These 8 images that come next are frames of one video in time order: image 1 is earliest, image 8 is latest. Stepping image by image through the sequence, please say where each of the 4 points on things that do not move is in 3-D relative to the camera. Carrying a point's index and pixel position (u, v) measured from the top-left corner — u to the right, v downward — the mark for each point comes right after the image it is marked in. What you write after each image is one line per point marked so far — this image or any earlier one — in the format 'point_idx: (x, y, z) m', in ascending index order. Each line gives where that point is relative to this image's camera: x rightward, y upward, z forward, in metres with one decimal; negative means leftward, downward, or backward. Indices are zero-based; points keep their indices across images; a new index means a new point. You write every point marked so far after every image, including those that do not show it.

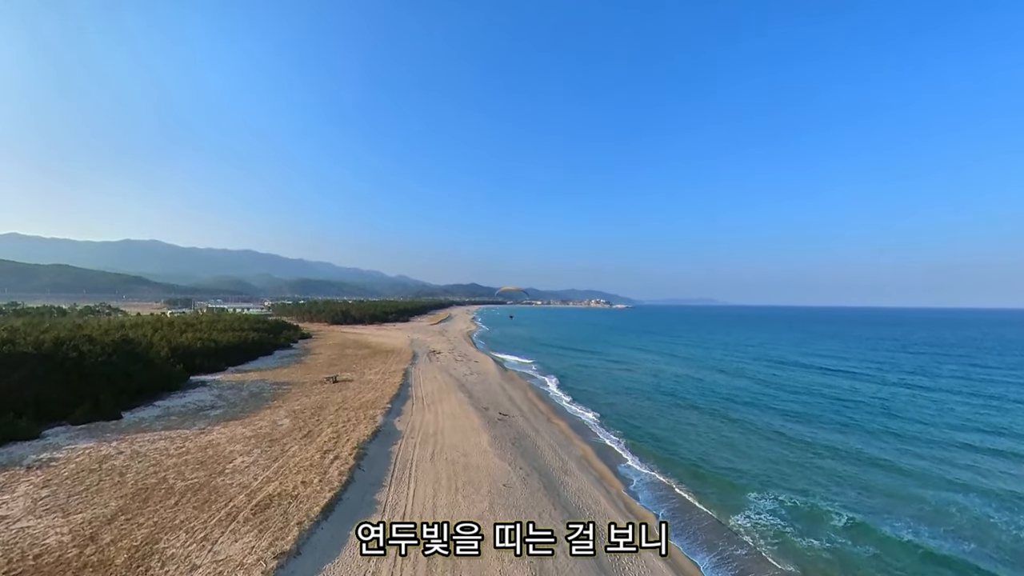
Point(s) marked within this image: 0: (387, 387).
0: (-5.6, -4.4, +17.9) m
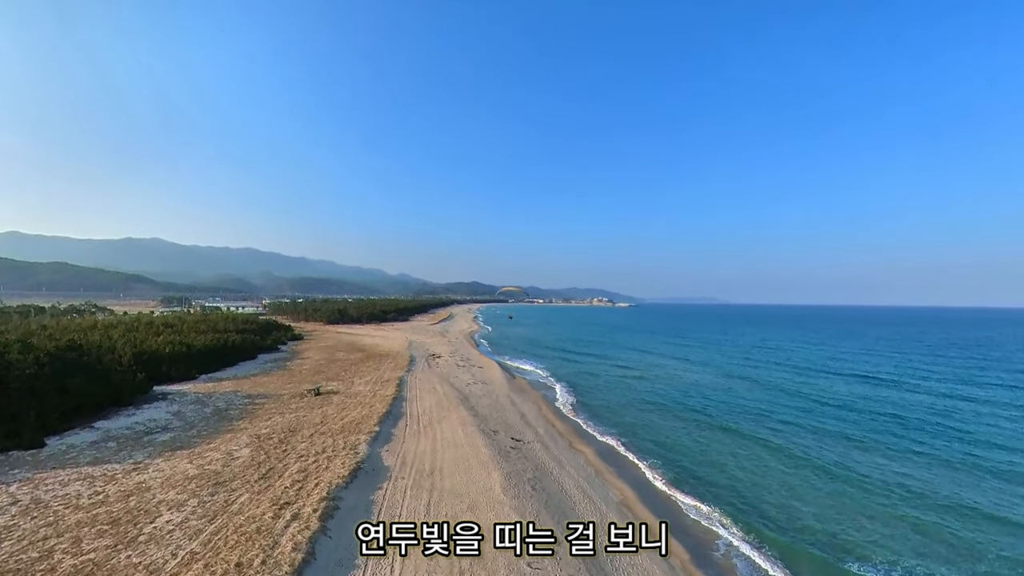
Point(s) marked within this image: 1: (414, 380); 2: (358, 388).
0: (-5.1, -4.3, +15.2) m
1: (-4.6, -4.3, +18.7) m
2: (-6.6, -4.3, +17.2) m
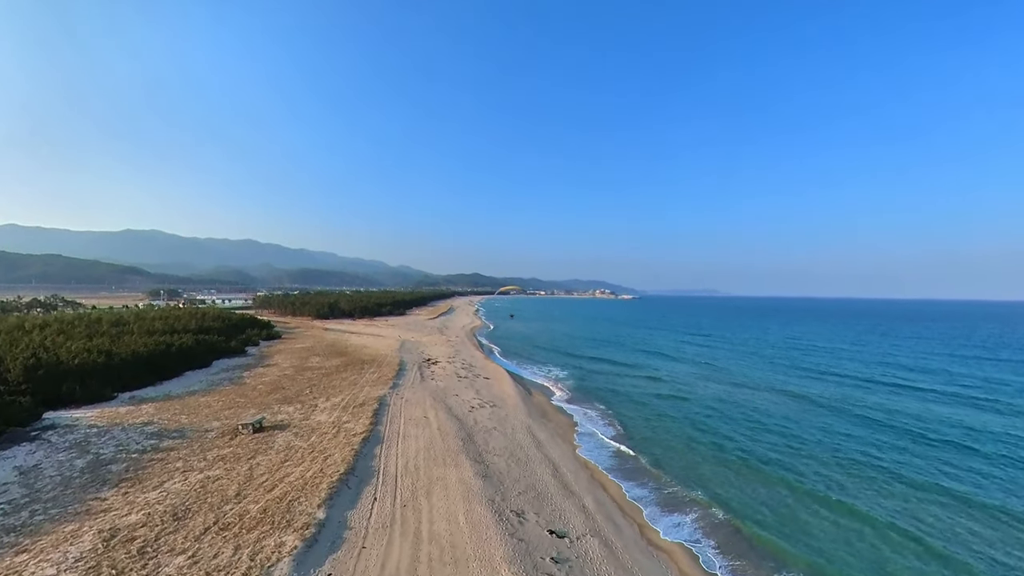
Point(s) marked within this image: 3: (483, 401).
0: (-4.4, -4.0, +10.3) m
1: (-3.9, -4.0, +13.9) m
2: (-5.9, -4.0, +12.4) m
3: (-1.1, -4.2, +15.2) m
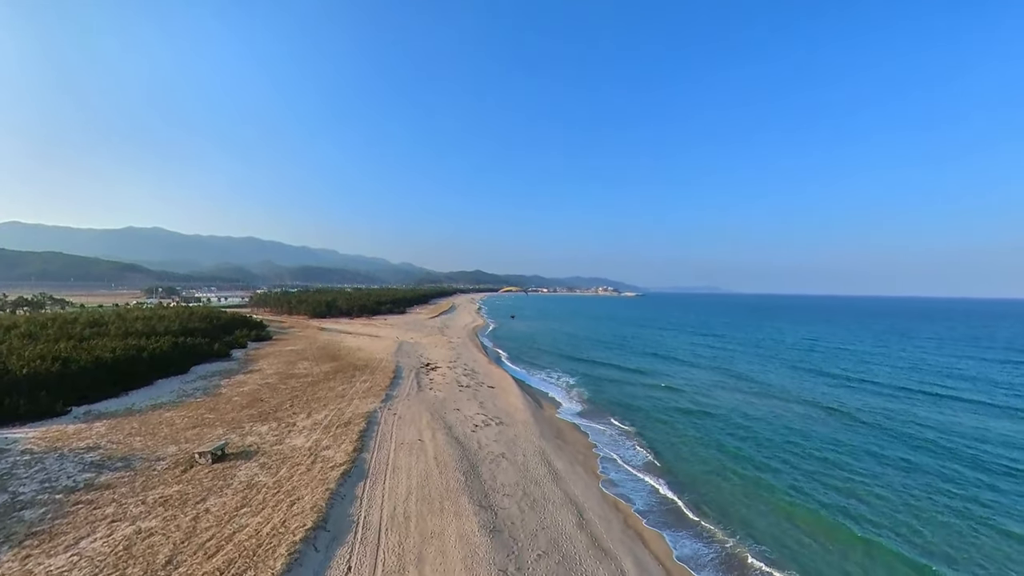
0: (-4.2, -4.0, +8.4) m
1: (-3.6, -4.0, +12.0) m
2: (-5.6, -4.0, +10.4) m
3: (-0.8, -4.2, +13.2) m
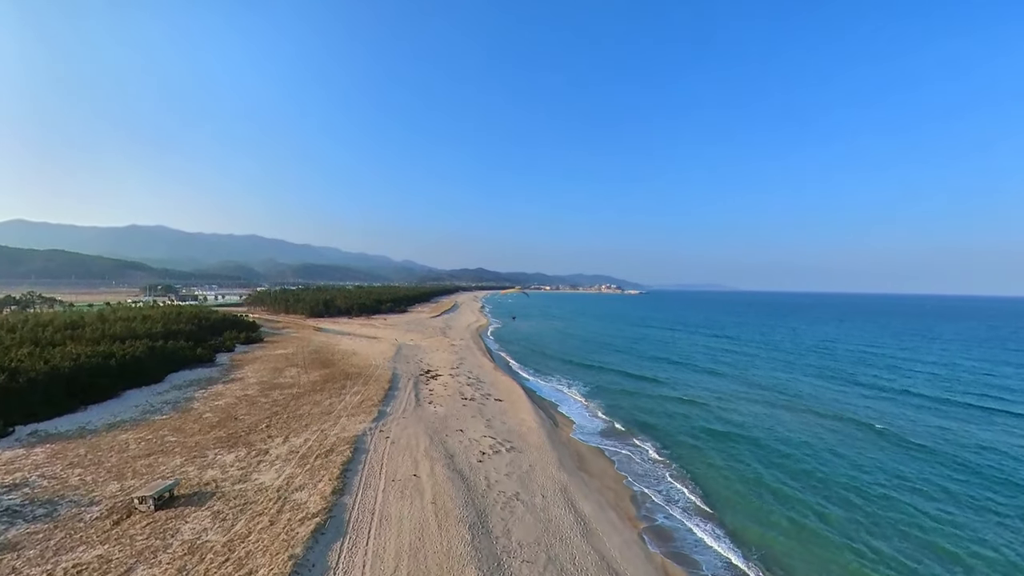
0: (-3.8, -4.1, +6.5) m
1: (-3.3, -4.0, +10.1) m
2: (-5.3, -4.0, +8.6) m
3: (-0.4, -4.2, +11.3) m
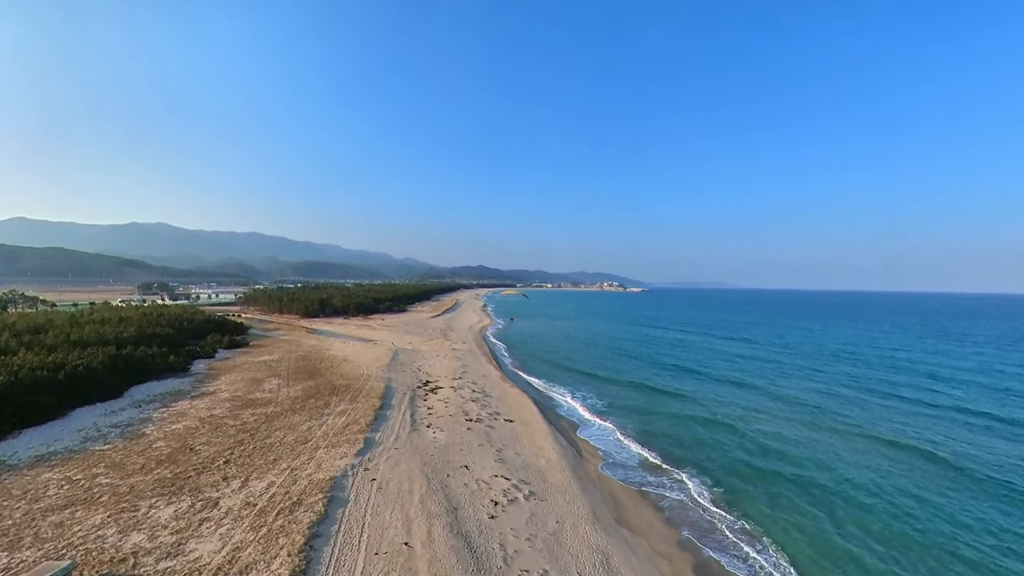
0: (-3.5, -4.2, +4.3) m
1: (-2.9, -4.1, +7.8) m
2: (-4.9, -4.1, +6.3) m
3: (0.0, -4.3, +9.1) m
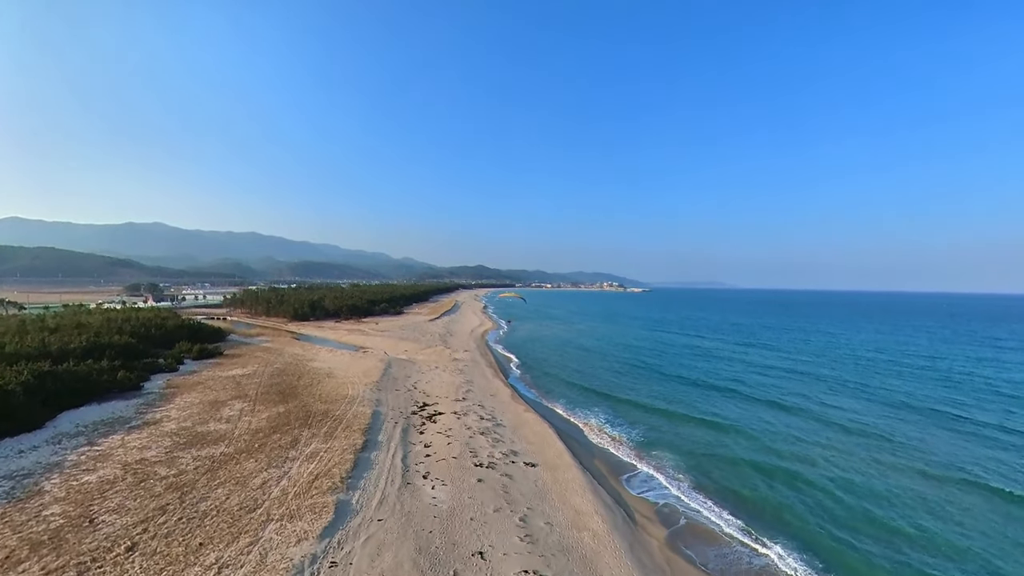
0: (-2.9, -4.3, +1.3) m
1: (-2.3, -4.2, +4.8) m
2: (-4.3, -4.2, +3.3) m
3: (+0.5, -4.4, +6.1) m
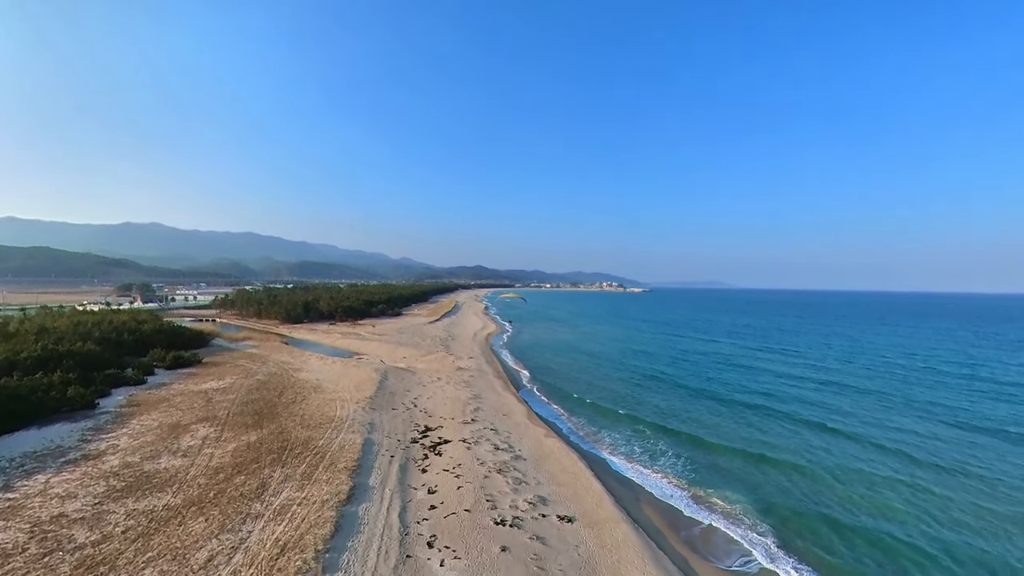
0: (-2.3, -4.3, -1.0) m
1: (-1.7, -4.3, +2.6) m
2: (-3.7, -4.3, +1.0) m
3: (+1.1, -4.5, +3.8) m
